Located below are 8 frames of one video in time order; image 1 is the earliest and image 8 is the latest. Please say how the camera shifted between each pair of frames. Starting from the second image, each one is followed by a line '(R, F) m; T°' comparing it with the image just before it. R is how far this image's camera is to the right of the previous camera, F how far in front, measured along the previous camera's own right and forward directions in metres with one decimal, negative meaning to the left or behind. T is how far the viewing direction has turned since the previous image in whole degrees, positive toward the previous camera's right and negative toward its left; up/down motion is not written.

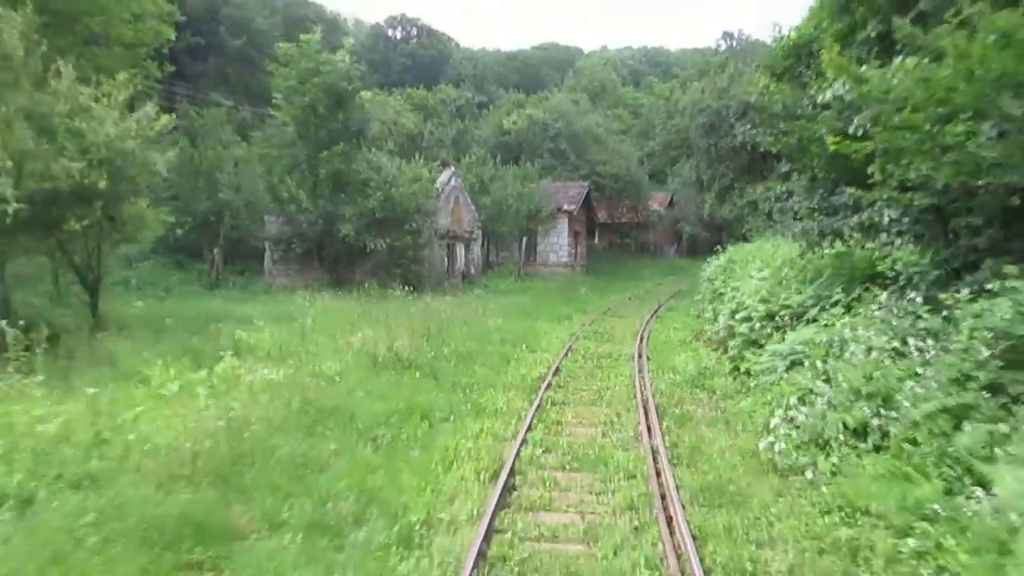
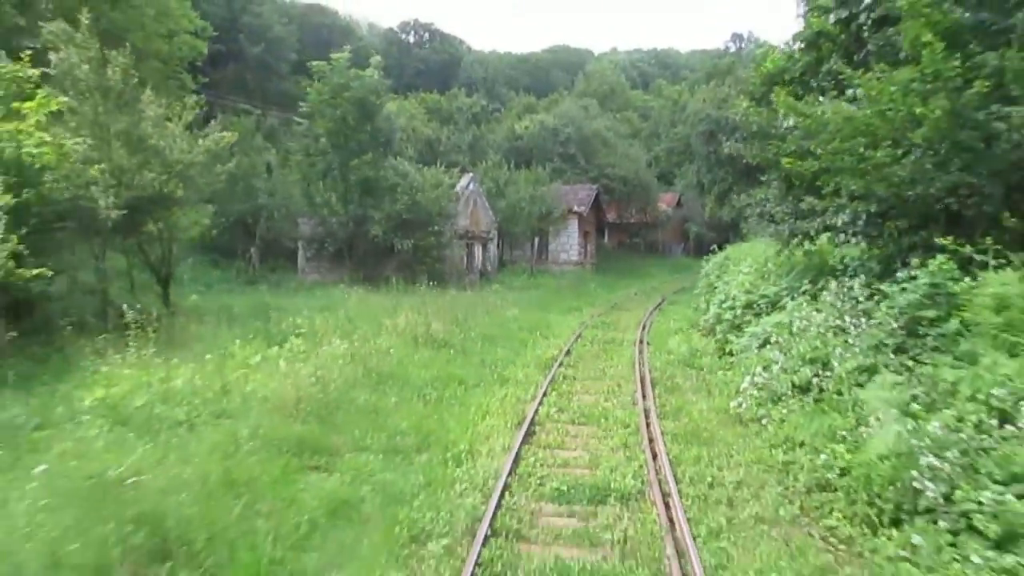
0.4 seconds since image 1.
(-0.2, -2.3) m; -1°
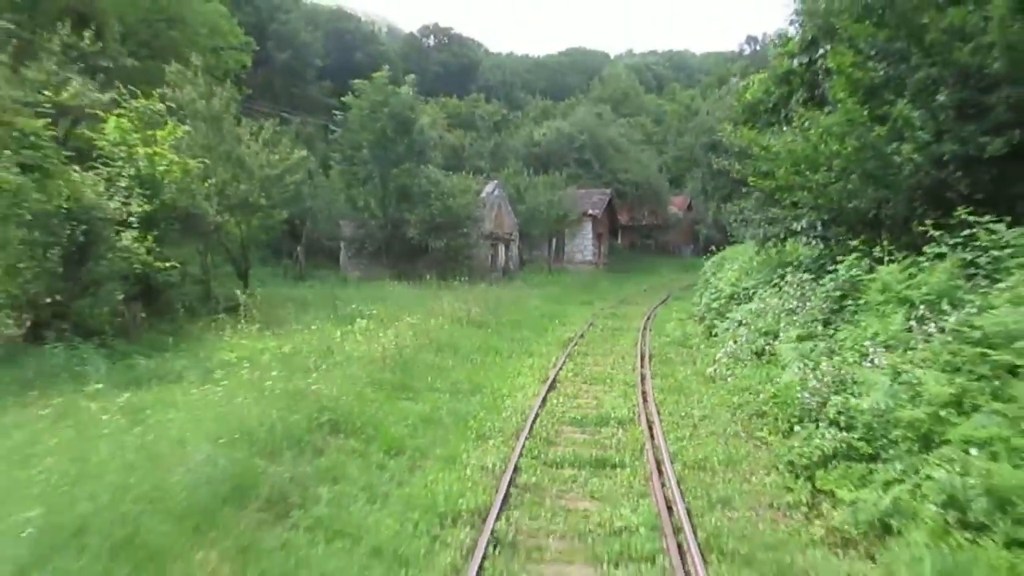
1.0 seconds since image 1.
(-0.3, -3.4) m; -1°
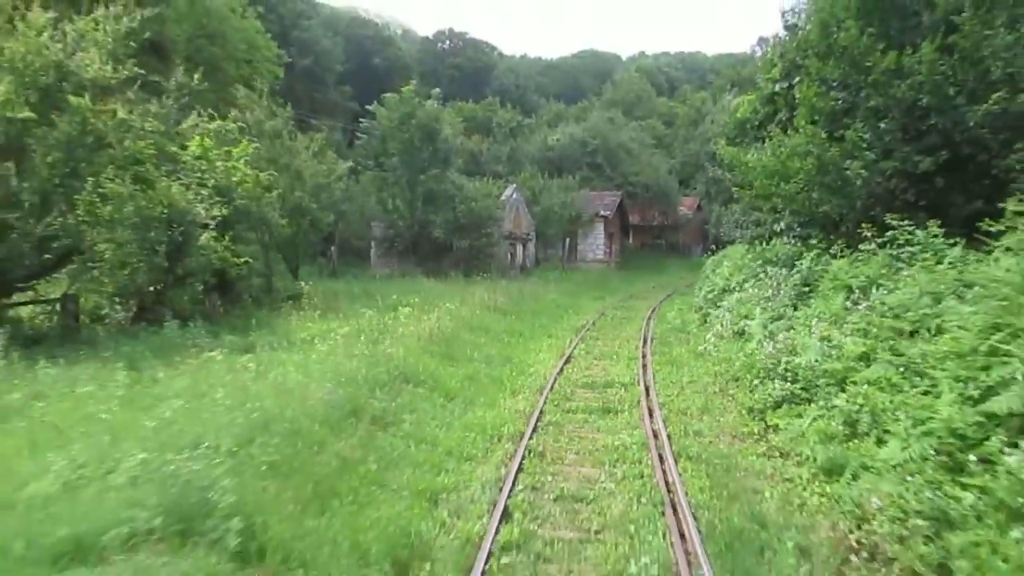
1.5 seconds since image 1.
(-0.2, -2.8) m; -1°
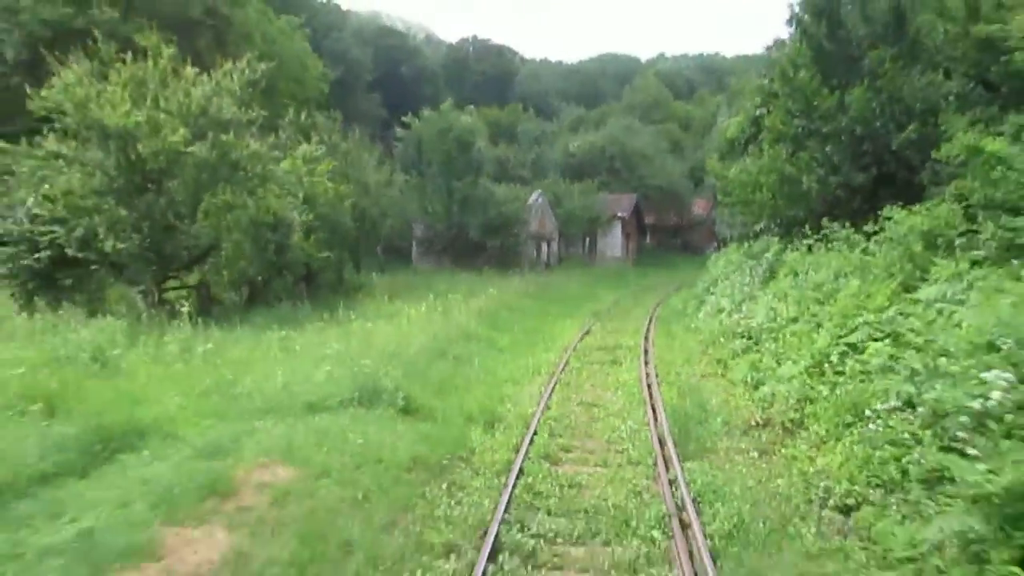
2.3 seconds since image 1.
(-0.3, -4.5) m; -2°
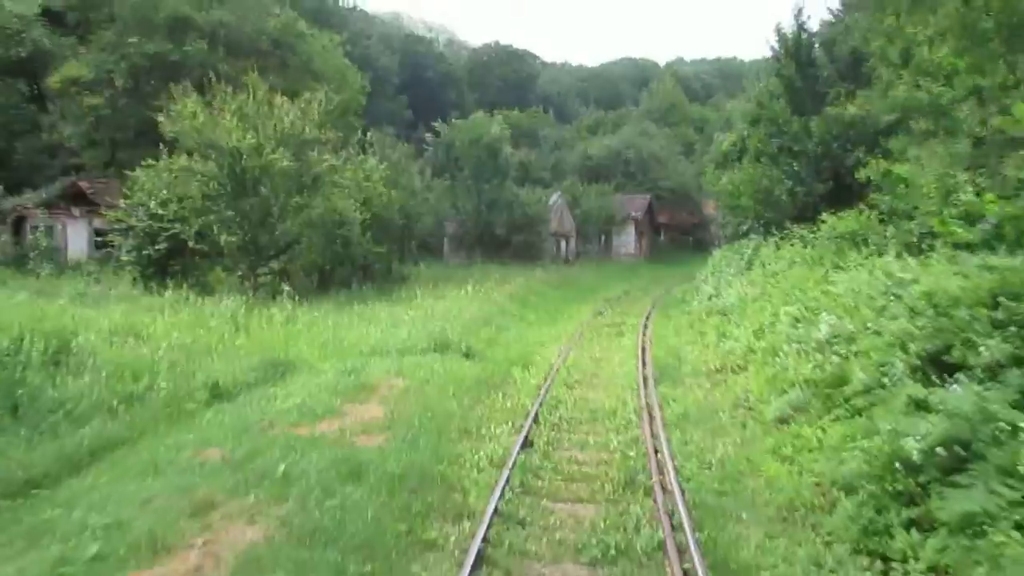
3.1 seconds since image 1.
(-0.3, -4.5) m; -1°
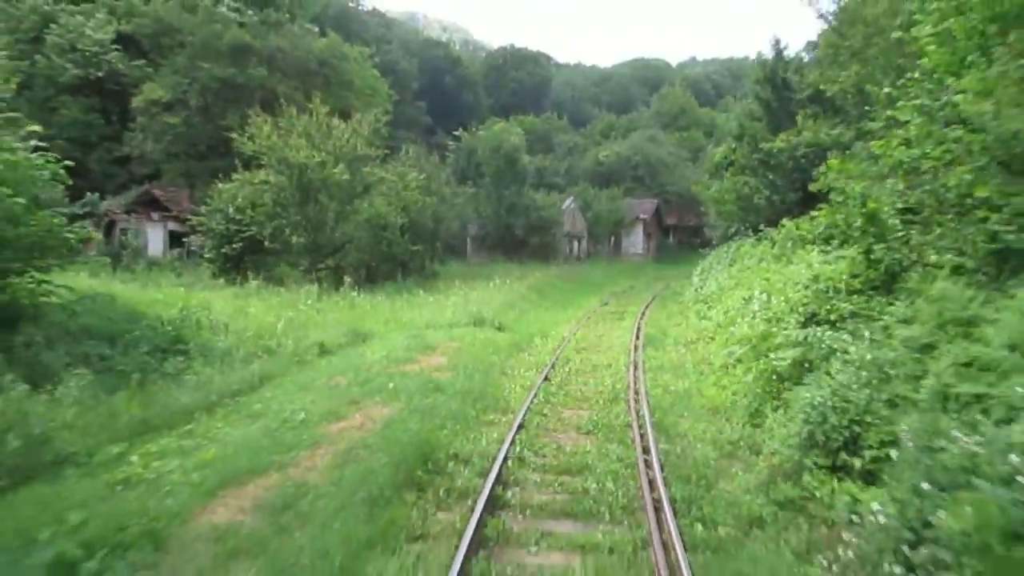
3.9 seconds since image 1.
(-0.2, -4.4) m; -1°
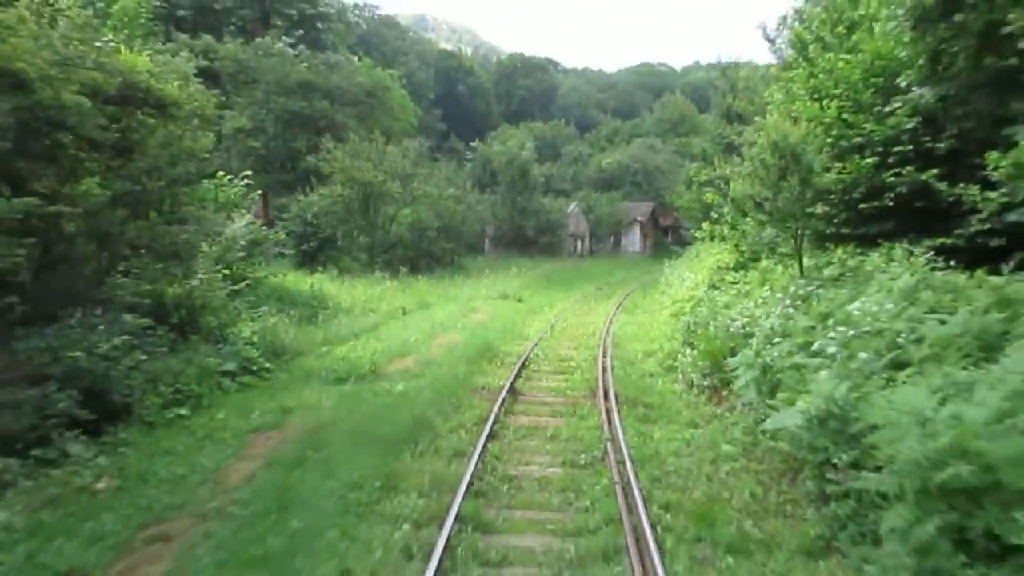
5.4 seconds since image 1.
(-0.3, -8.3) m; -1°
